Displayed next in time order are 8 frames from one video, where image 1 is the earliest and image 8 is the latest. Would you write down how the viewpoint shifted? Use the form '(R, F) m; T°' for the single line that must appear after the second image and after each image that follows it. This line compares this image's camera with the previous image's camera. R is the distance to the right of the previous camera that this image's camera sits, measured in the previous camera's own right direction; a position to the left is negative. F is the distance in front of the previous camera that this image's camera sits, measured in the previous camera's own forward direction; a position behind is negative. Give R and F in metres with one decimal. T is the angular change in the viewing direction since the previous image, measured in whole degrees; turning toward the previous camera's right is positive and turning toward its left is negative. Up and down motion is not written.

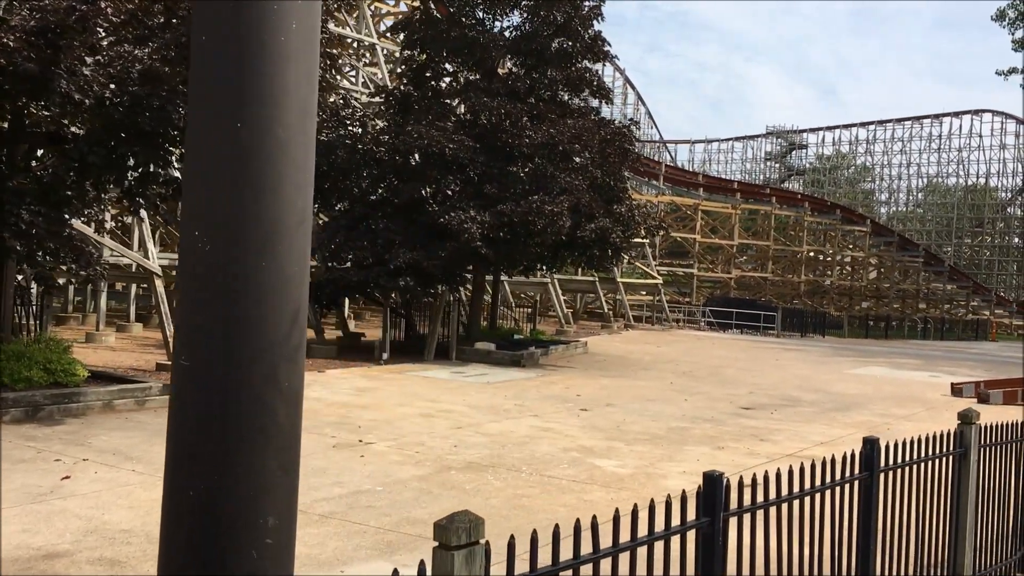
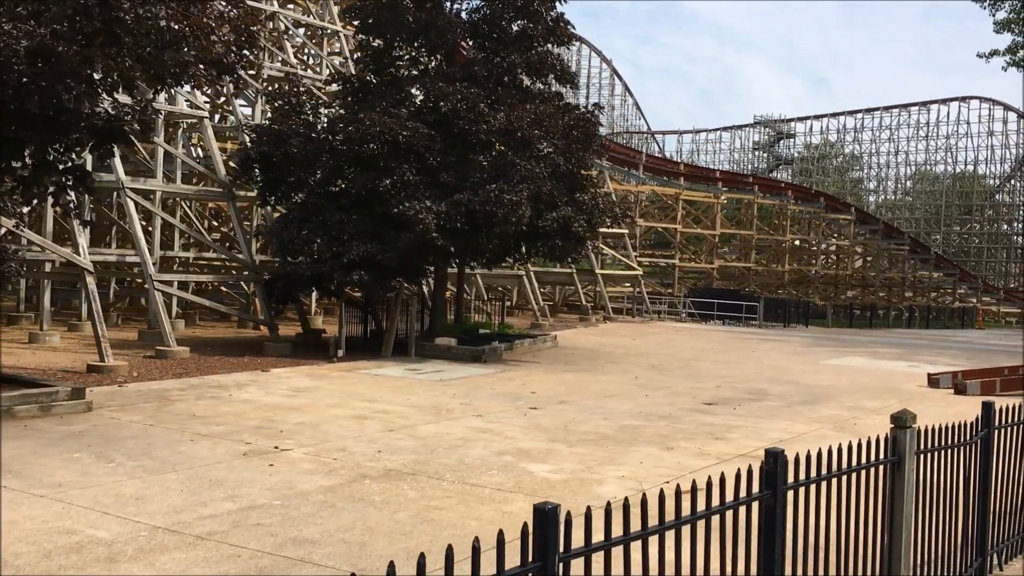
(+0.6, +0.6) m; 0°
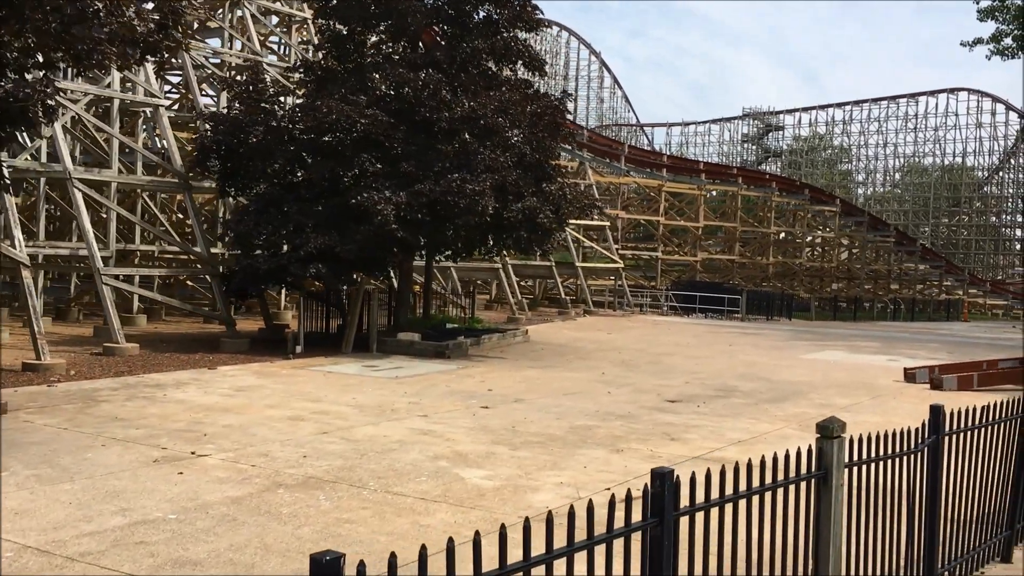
(+0.5, +0.5) m; 0°
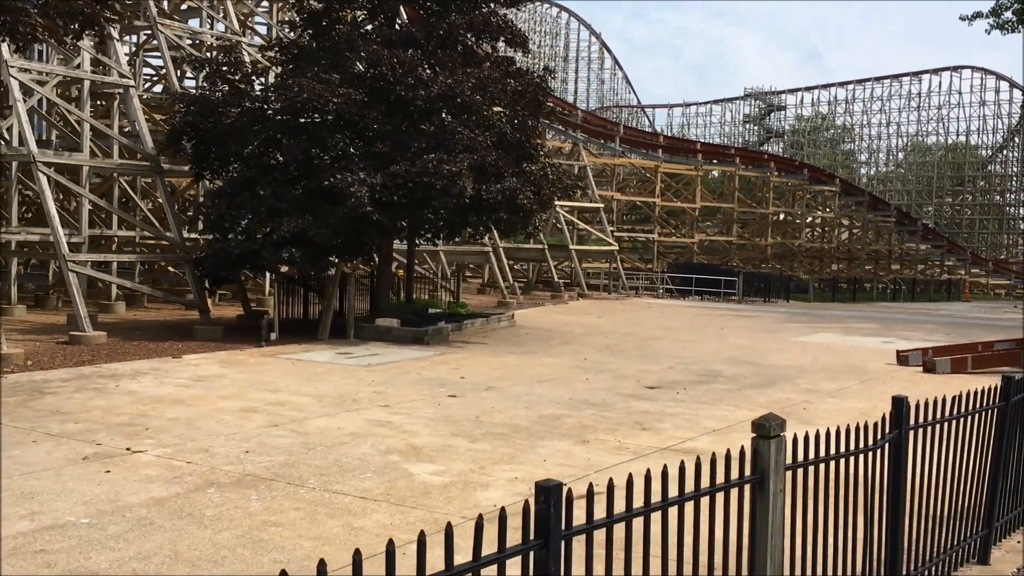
(+0.4, +0.4) m; 0°
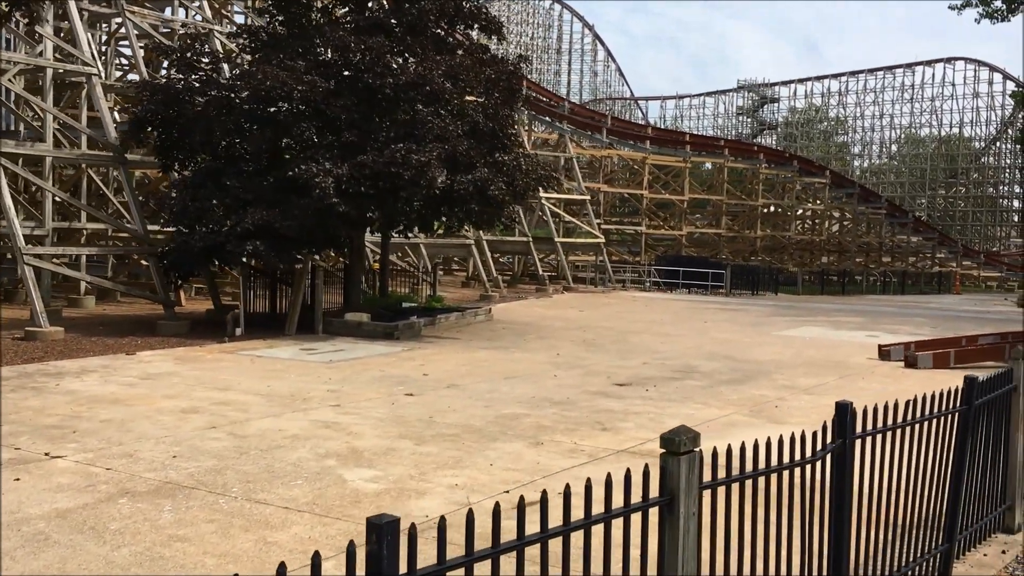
(+0.4, +0.4) m; 0°
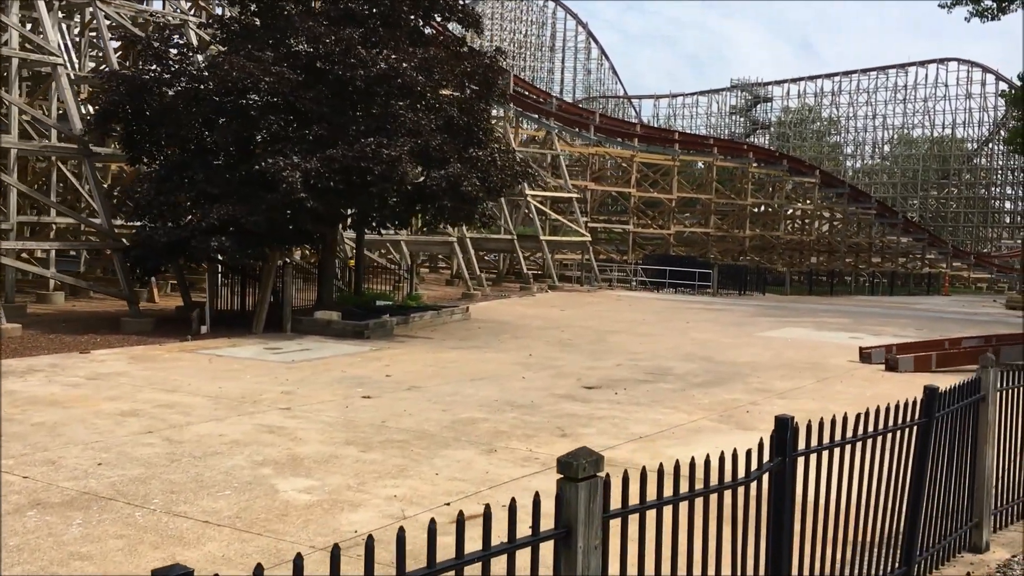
(+0.3, +0.3) m; 0°
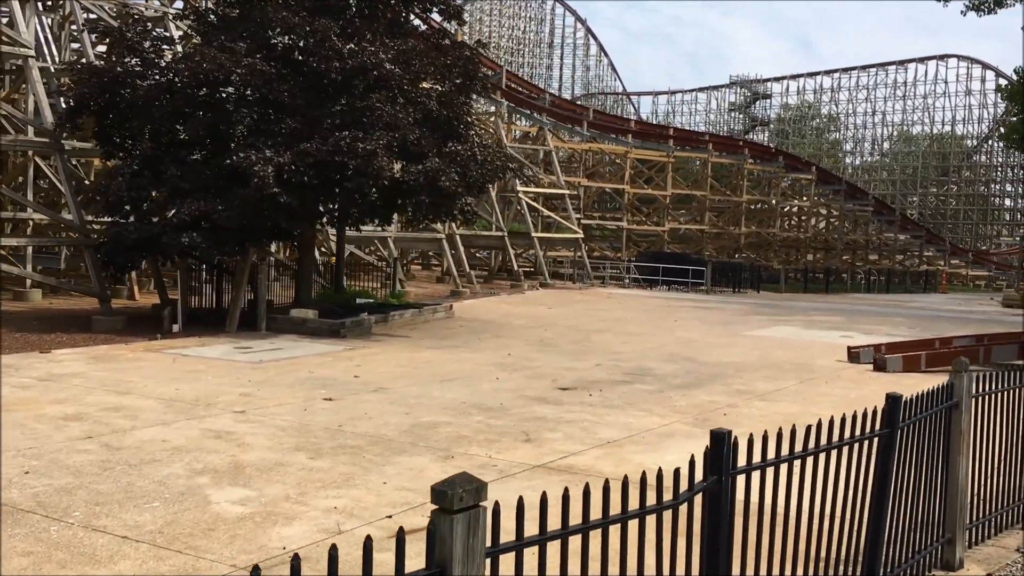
(+0.3, +0.3) m; 0°
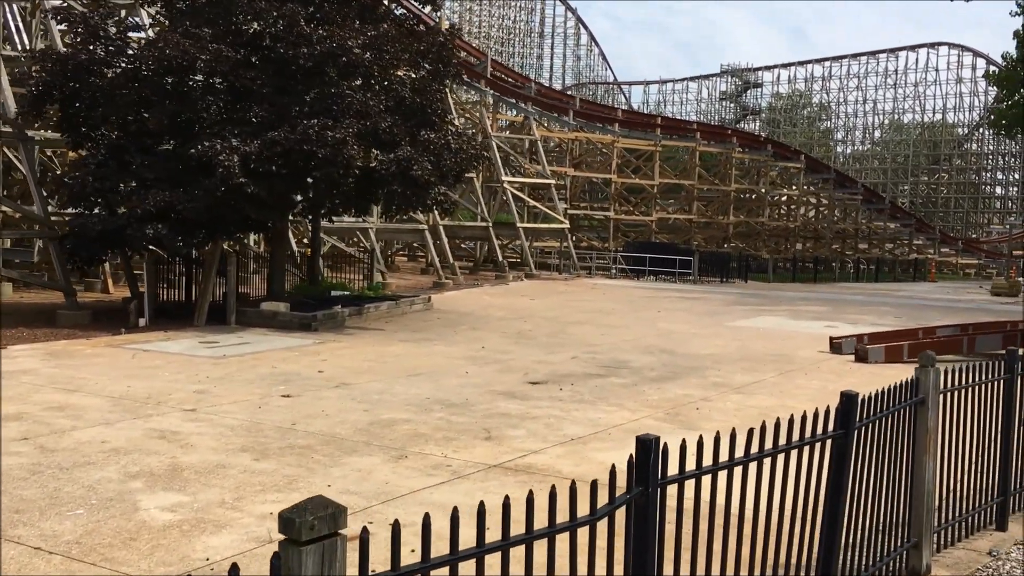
(+0.3, +0.3) m; 0°
